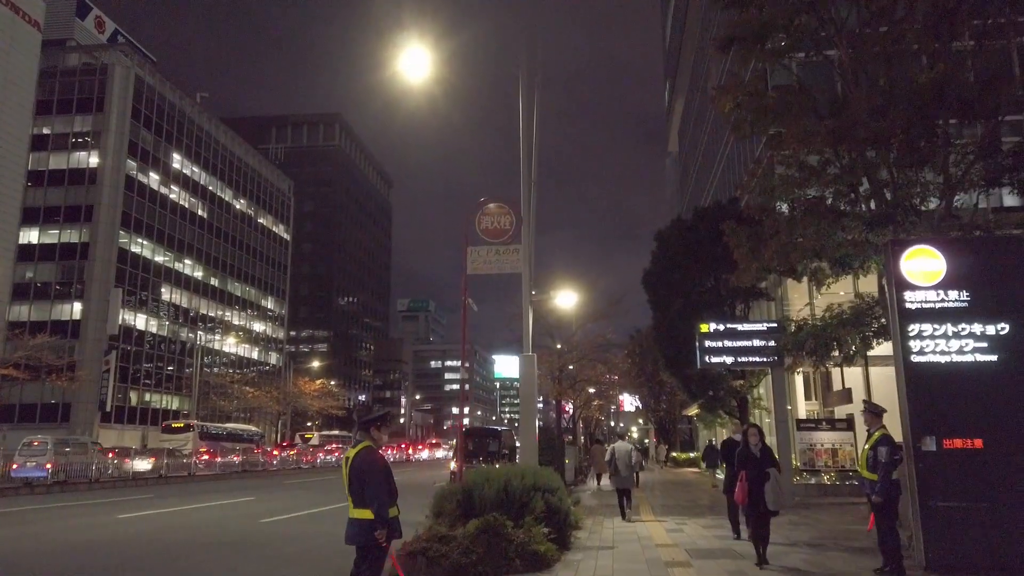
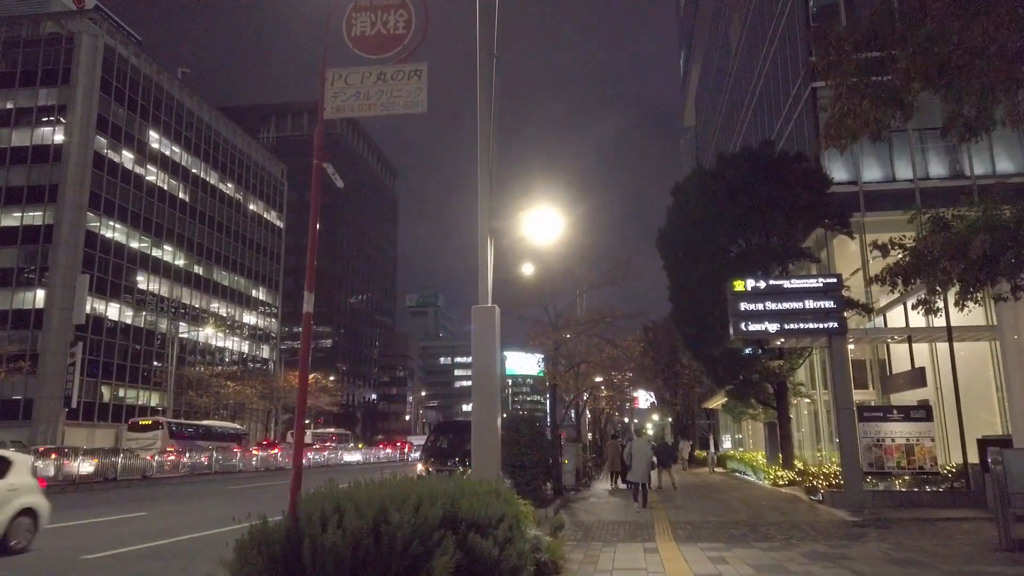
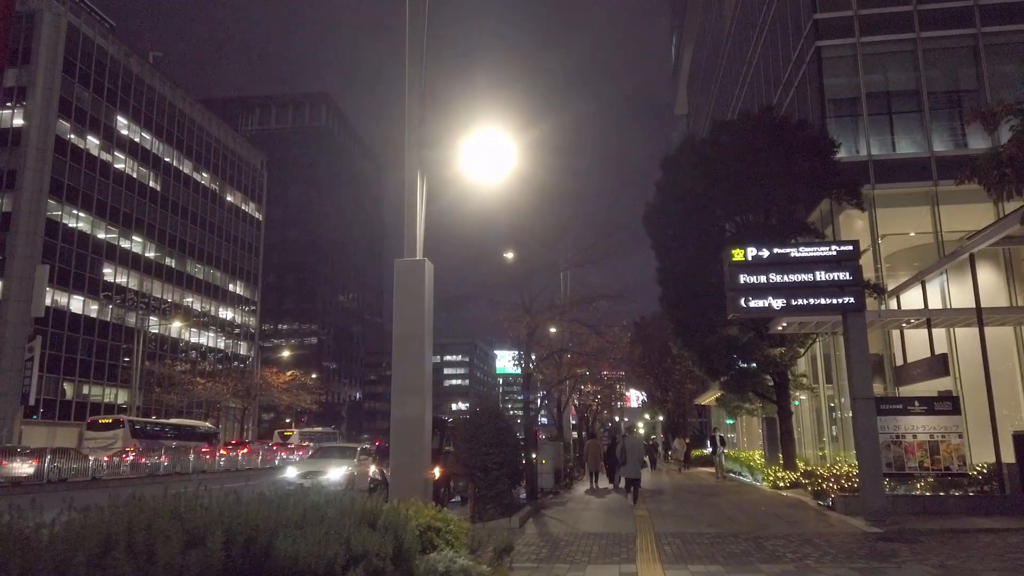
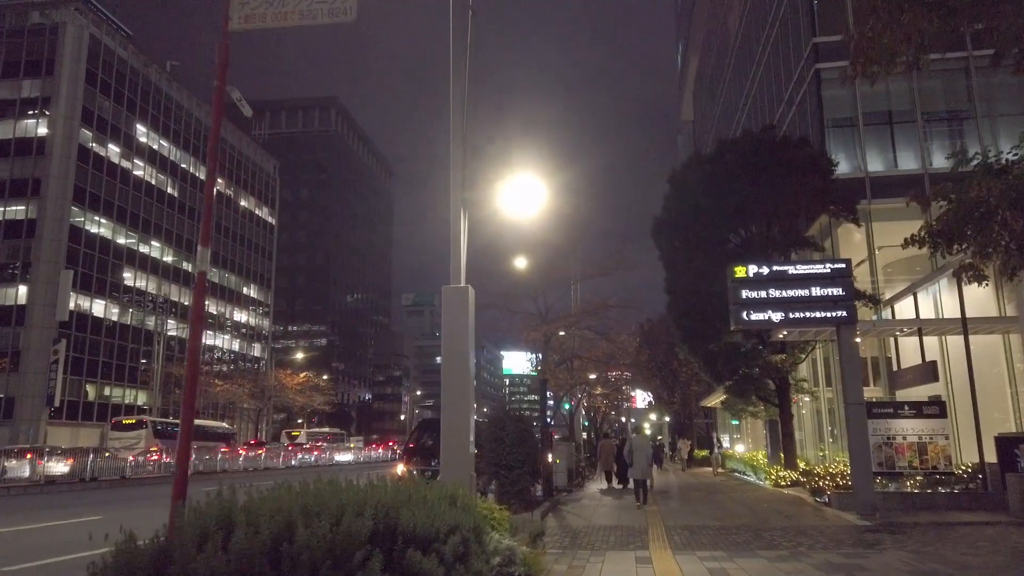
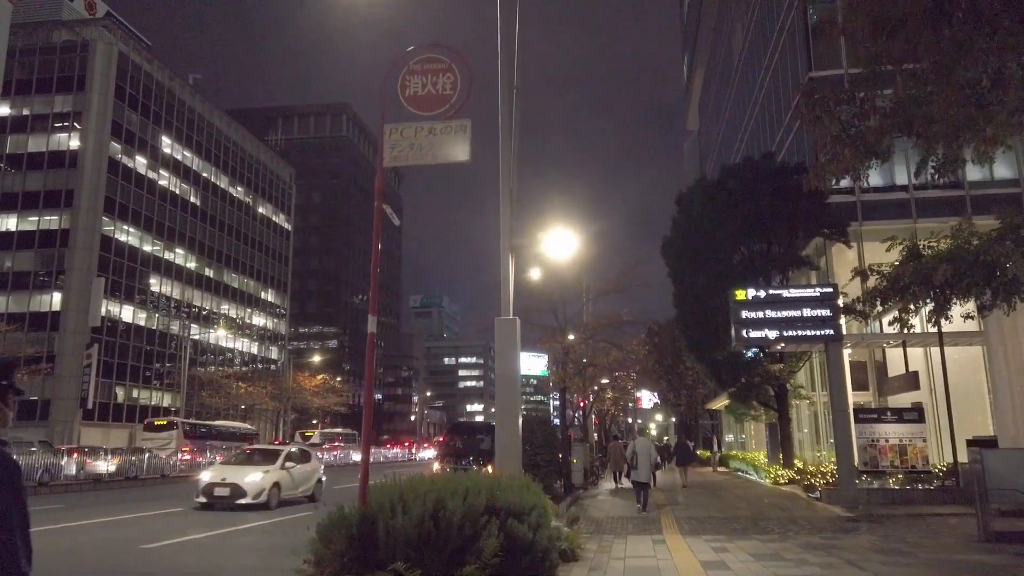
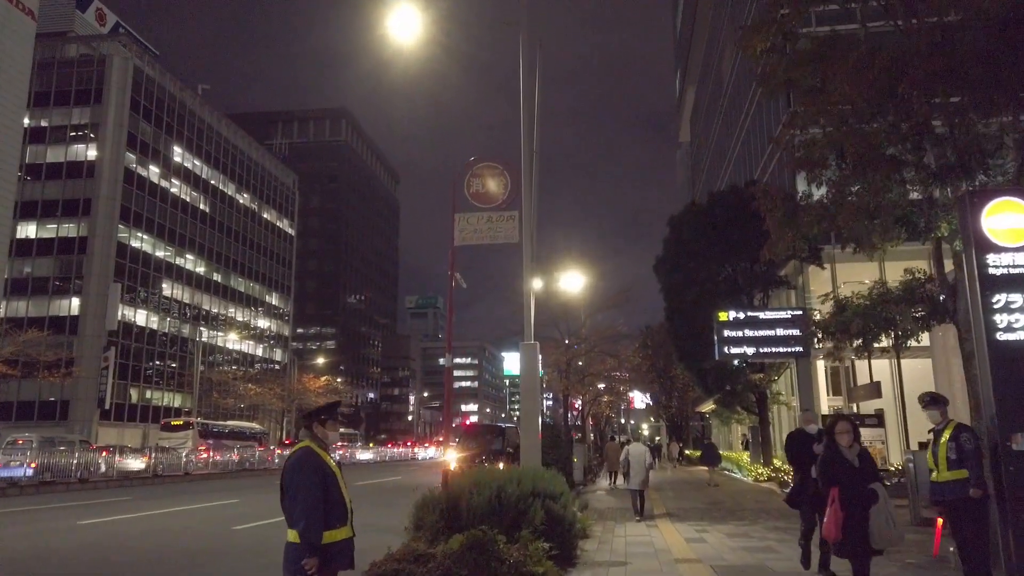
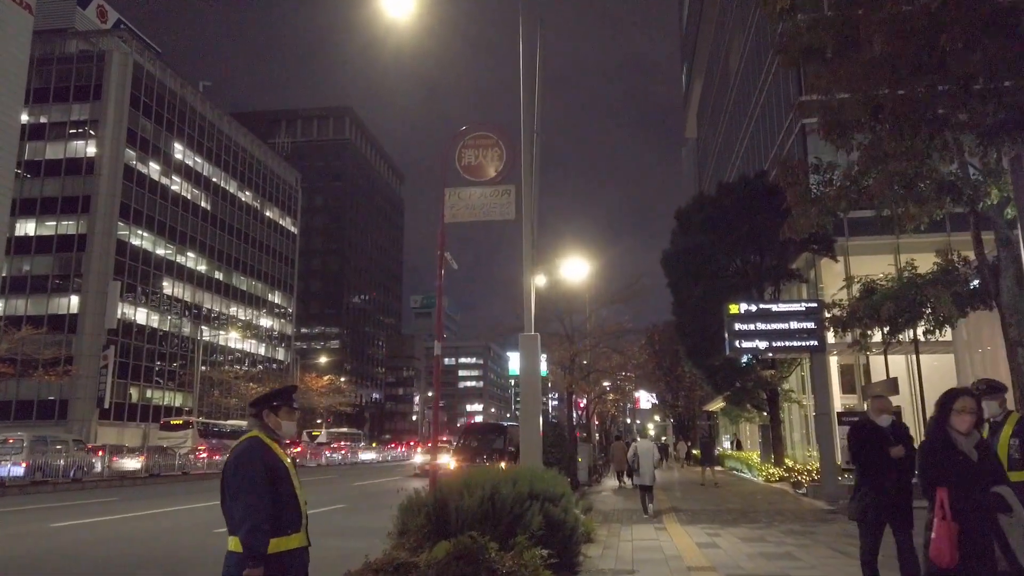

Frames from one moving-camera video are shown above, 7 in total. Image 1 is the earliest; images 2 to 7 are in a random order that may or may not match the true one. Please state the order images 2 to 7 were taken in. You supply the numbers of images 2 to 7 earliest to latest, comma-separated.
6, 7, 5, 2, 4, 3
